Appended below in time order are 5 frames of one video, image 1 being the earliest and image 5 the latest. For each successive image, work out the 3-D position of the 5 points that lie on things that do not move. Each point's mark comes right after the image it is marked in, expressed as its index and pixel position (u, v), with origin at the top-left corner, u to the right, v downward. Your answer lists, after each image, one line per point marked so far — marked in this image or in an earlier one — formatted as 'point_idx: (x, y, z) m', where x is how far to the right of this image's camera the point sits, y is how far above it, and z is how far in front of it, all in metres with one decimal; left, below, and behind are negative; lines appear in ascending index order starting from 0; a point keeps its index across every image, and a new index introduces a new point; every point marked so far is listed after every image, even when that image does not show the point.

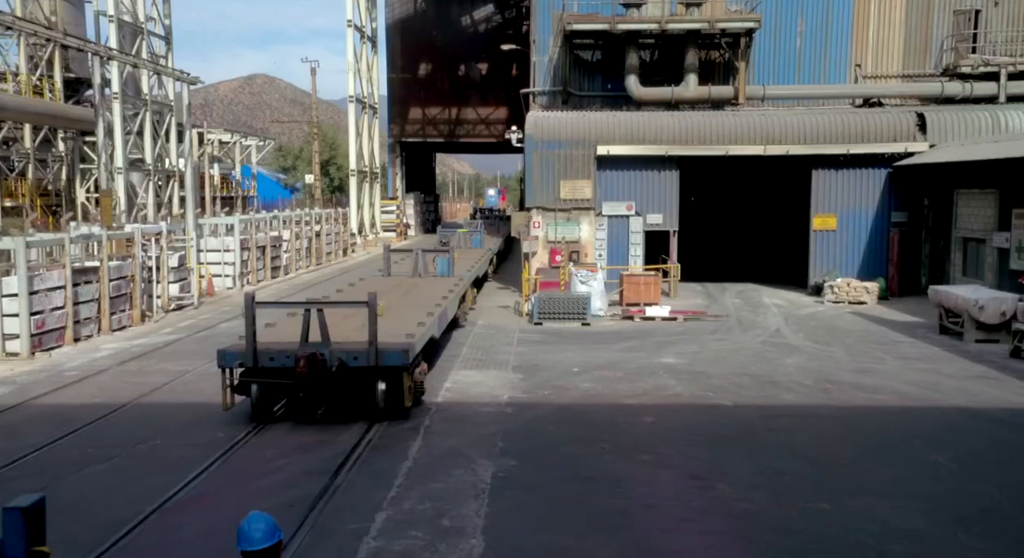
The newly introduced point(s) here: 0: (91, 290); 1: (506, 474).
0: (-8.2, -0.2, +16.9) m
1: (-0.1, -2.0, +9.0) m
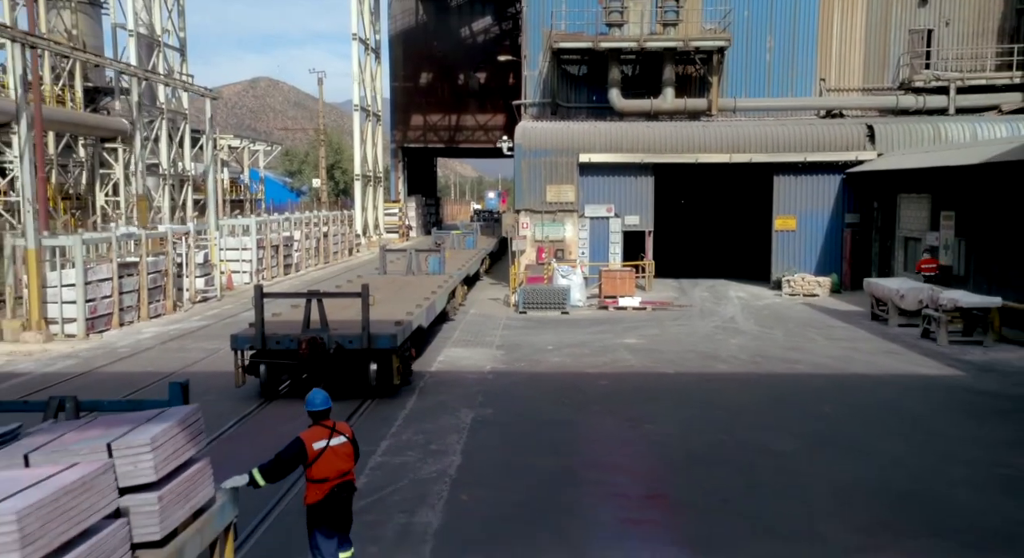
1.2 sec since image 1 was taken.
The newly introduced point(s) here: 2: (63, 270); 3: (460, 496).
0: (-8.5, -0.1, +19.5) m
1: (-0.4, -1.9, +11.6) m
2: (-8.9, +0.2, +17.4) m
3: (-0.5, -2.2, +8.6) m
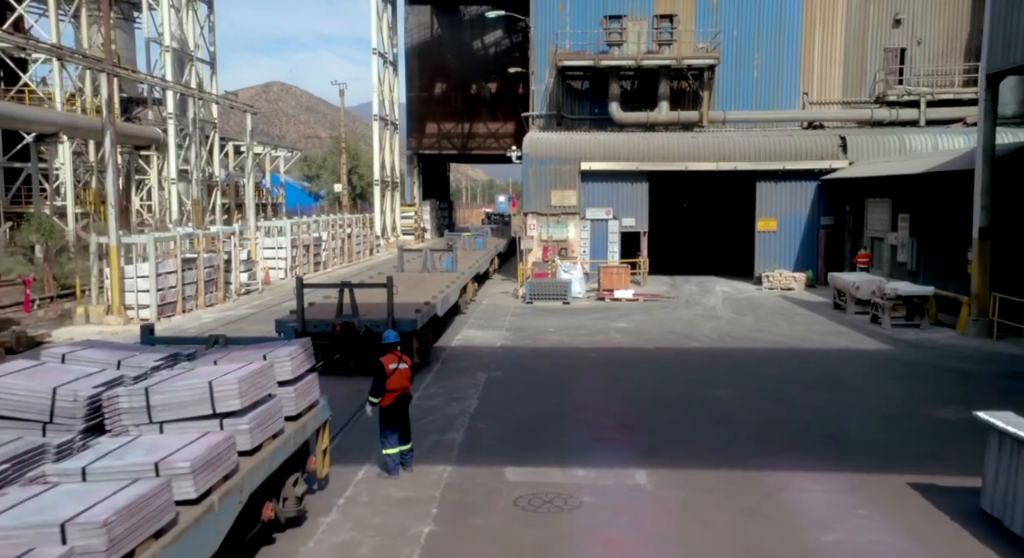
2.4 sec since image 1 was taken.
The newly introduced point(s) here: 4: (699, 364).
0: (-8.3, +0.1, +22.5) m
1: (-0.3, -1.7, +14.5) m
2: (-8.8, +0.4, +20.4) m
3: (-0.5, -1.9, +11.6) m
4: (+3.5, -1.6, +16.1) m
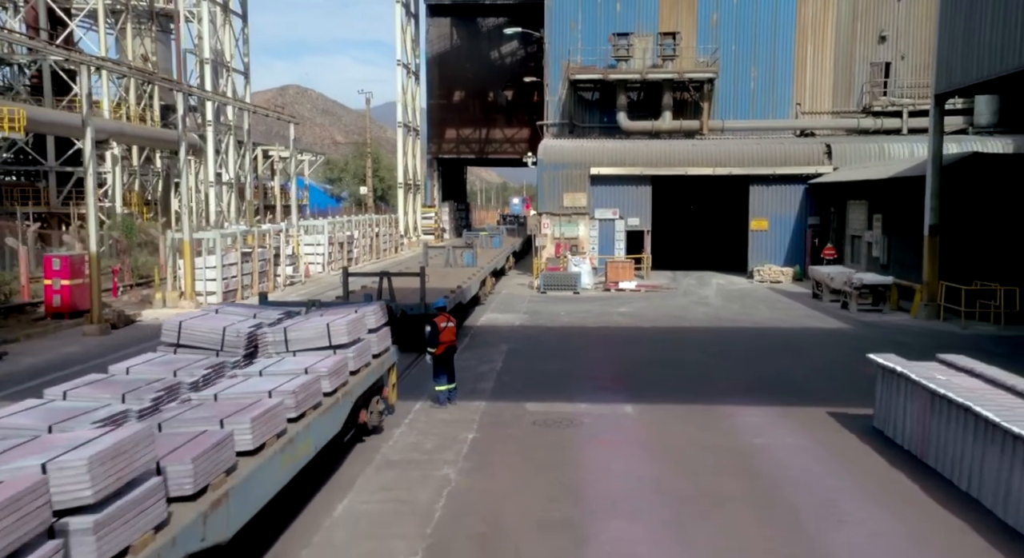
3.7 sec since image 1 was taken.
0: (-7.8, +0.4, +25.8) m
1: (+0.1, -1.4, +17.6) m
2: (-8.3, +0.6, +23.7) m
3: (-0.1, -1.7, +14.7) m
4: (+3.8, -1.3, +19.1) m
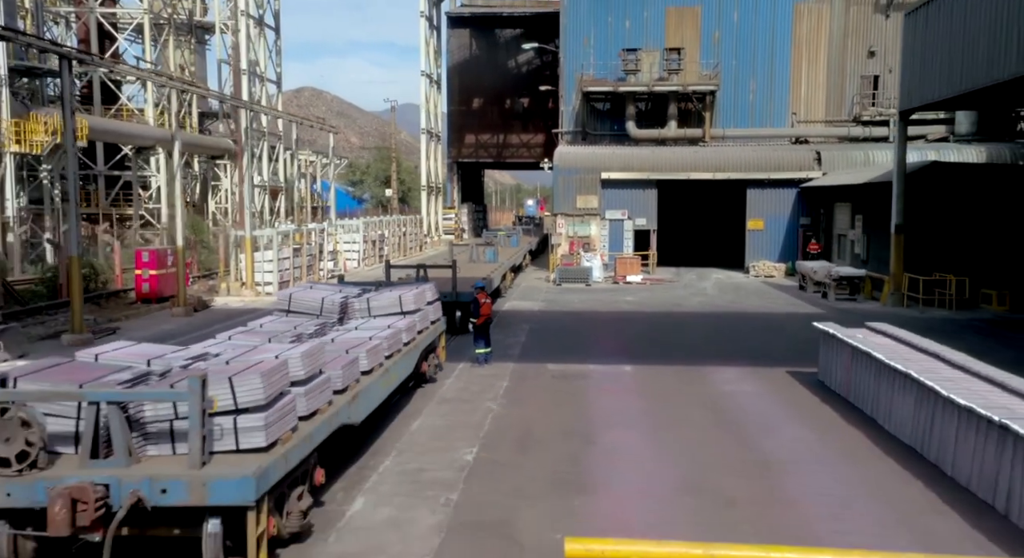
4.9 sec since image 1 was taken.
0: (-7.2, +0.6, +29.1) m
1: (+0.6, -1.2, +20.9) m
2: (-7.7, +0.9, +27.0) m
3: (+0.3, -1.4, +17.9) m
4: (+4.4, -1.1, +22.3) m
